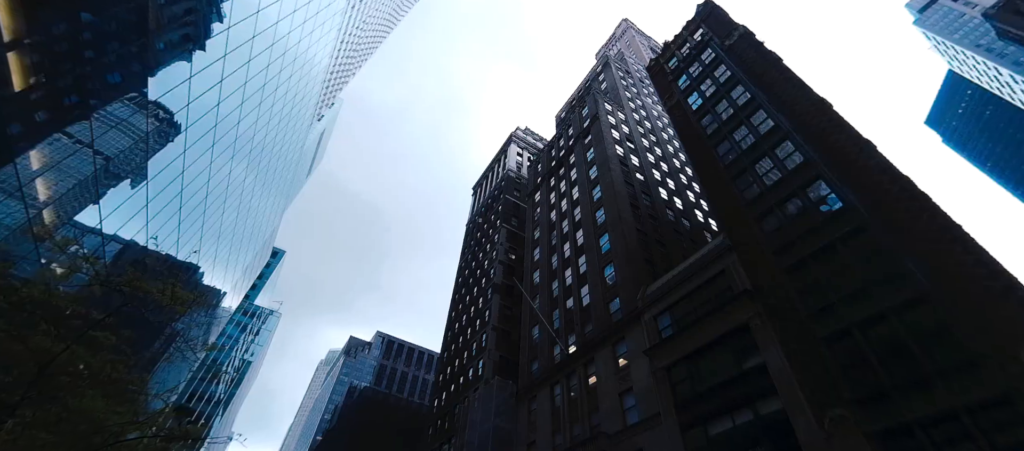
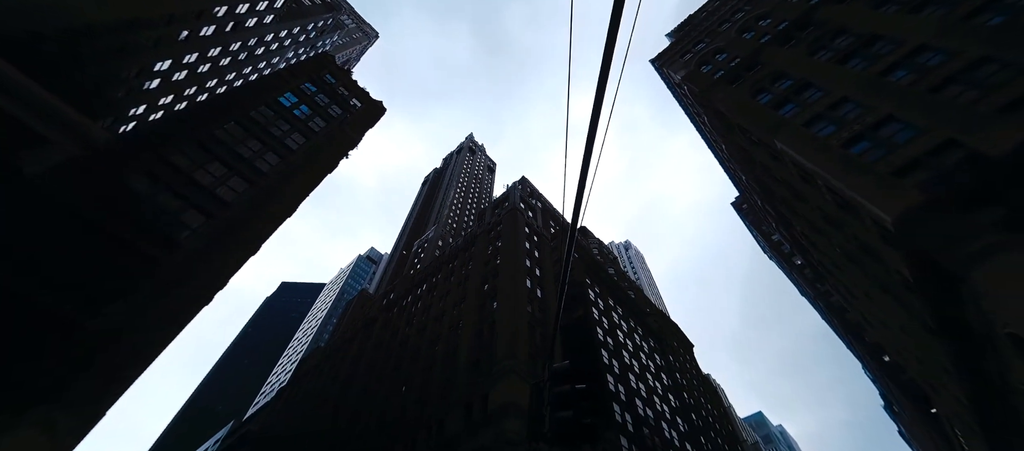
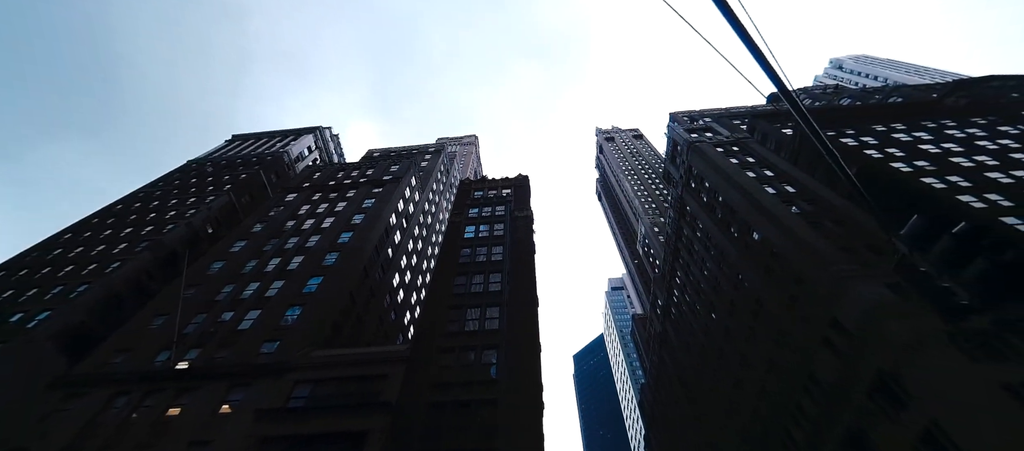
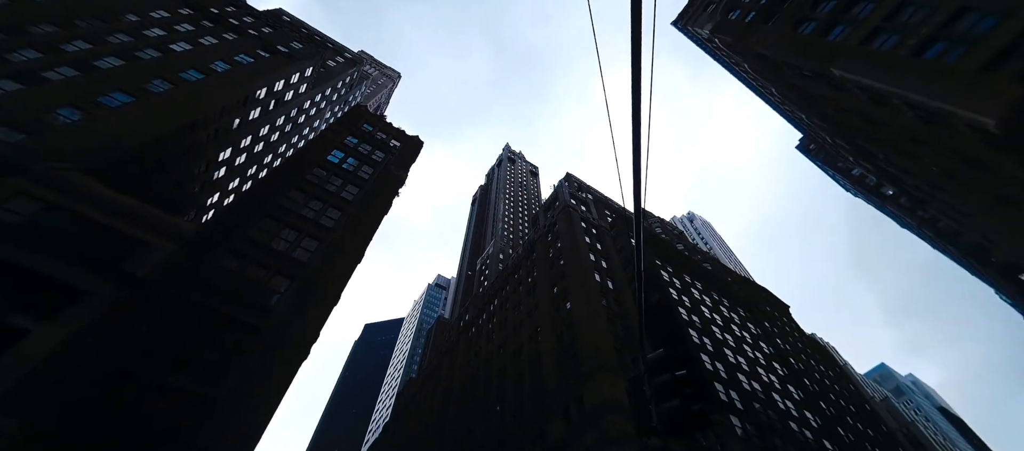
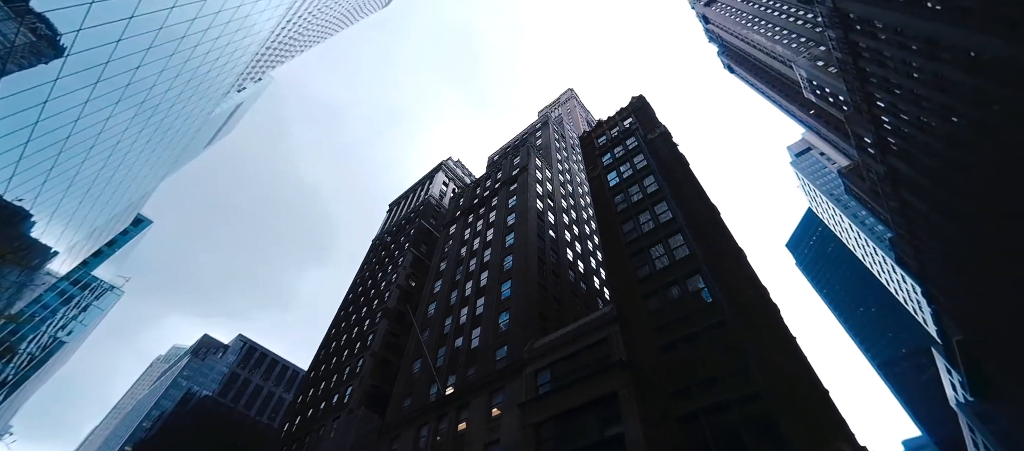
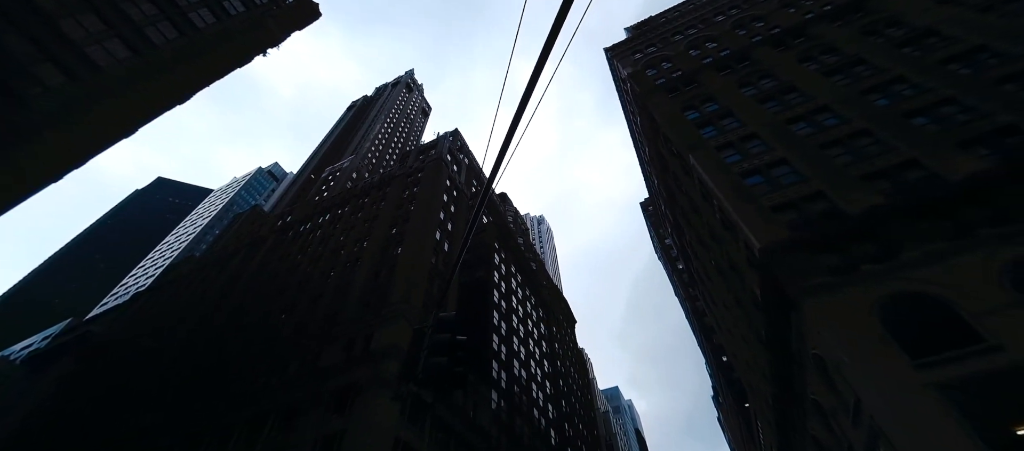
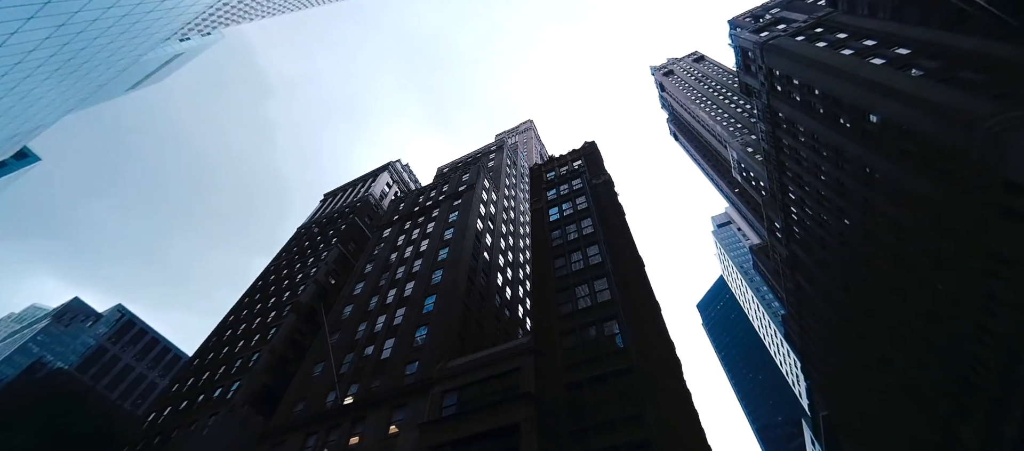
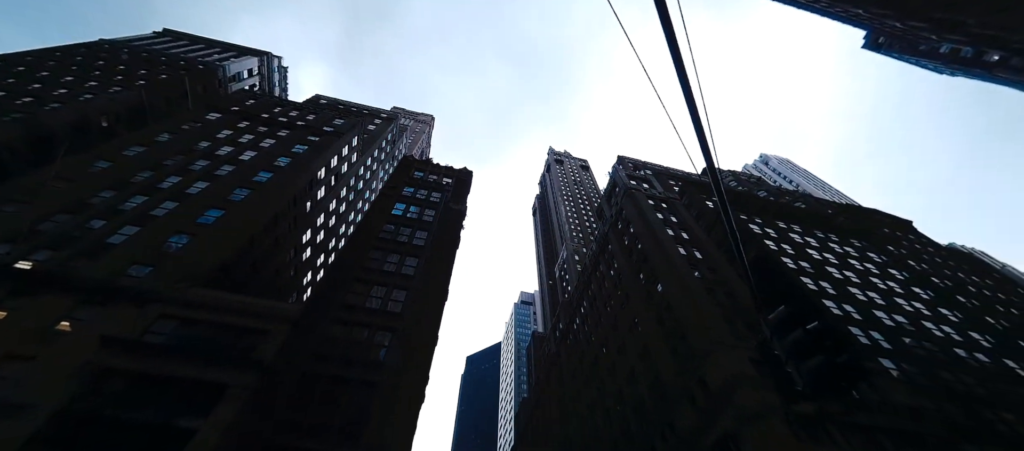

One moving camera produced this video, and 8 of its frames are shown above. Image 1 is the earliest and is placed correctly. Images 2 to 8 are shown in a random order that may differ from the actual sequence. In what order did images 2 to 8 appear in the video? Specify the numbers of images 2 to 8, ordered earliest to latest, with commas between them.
5, 7, 3, 8, 4, 2, 6
